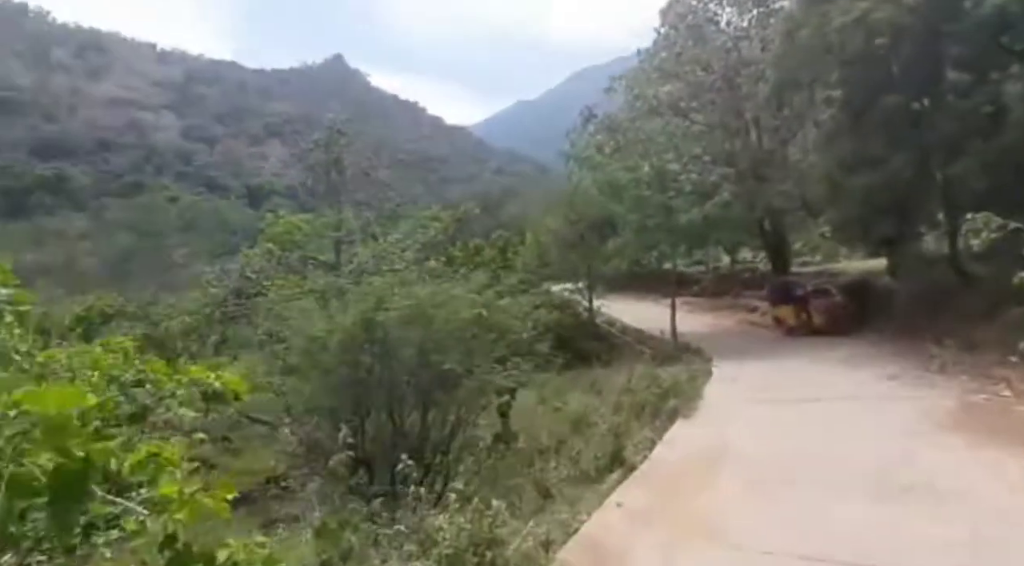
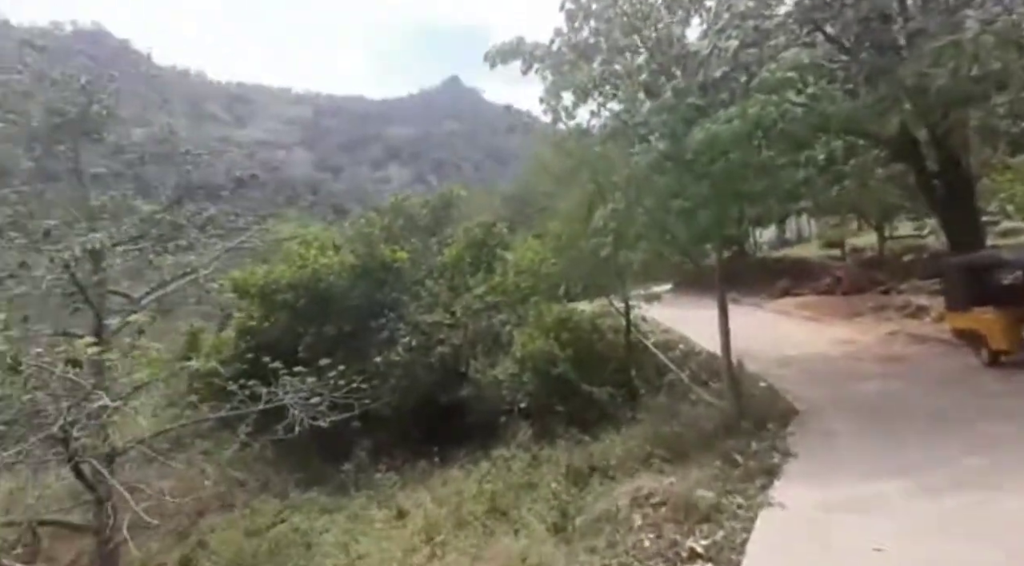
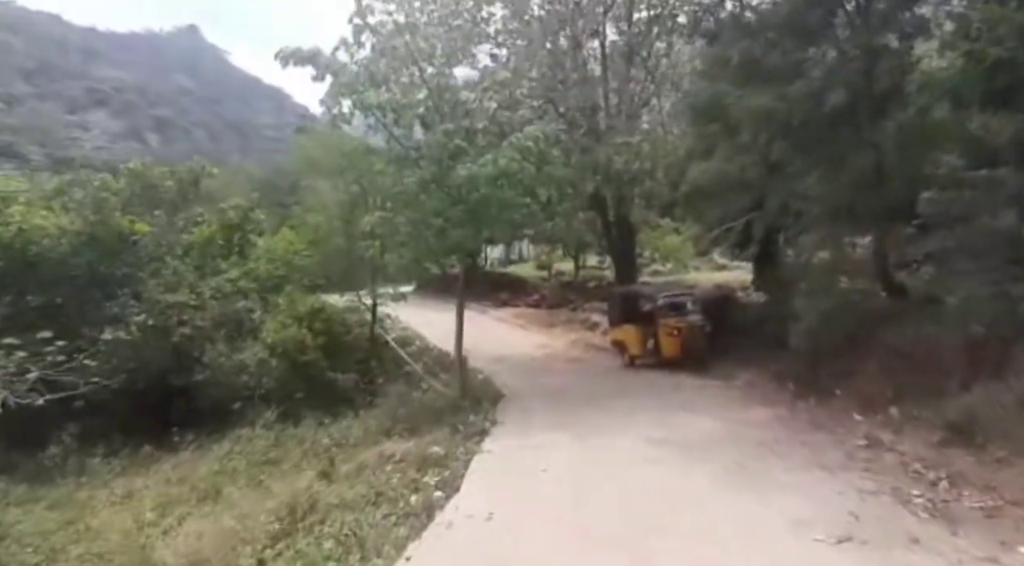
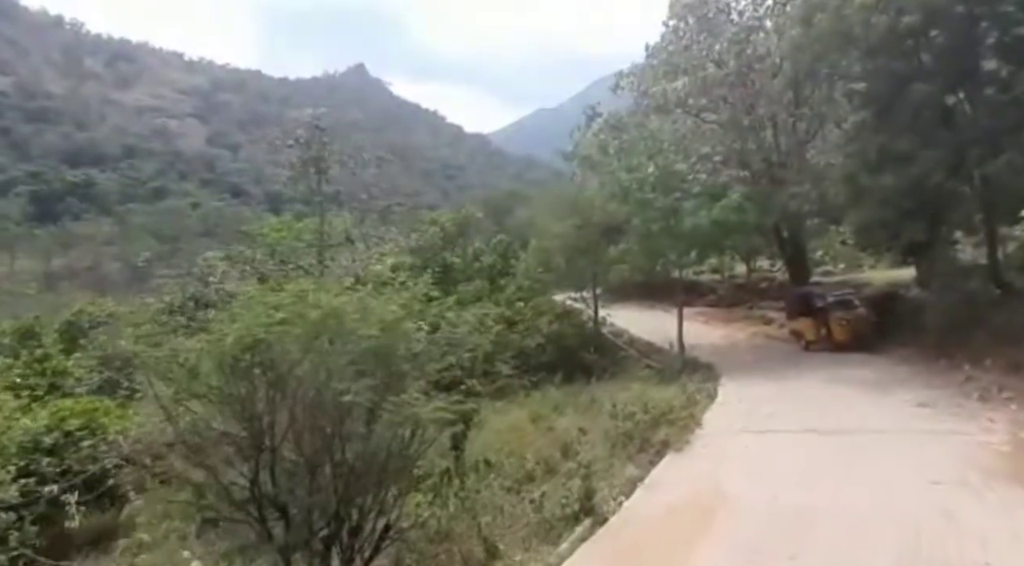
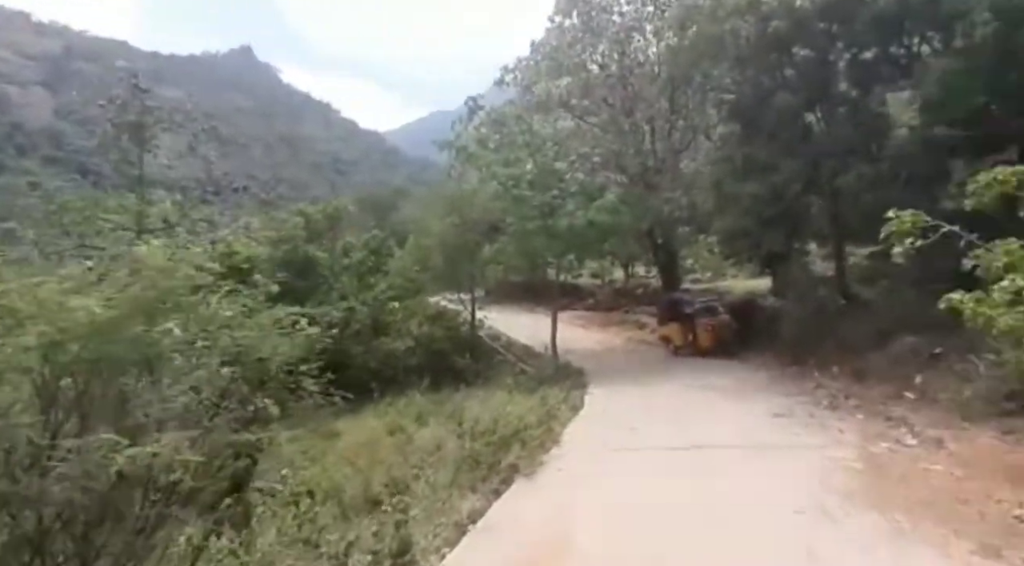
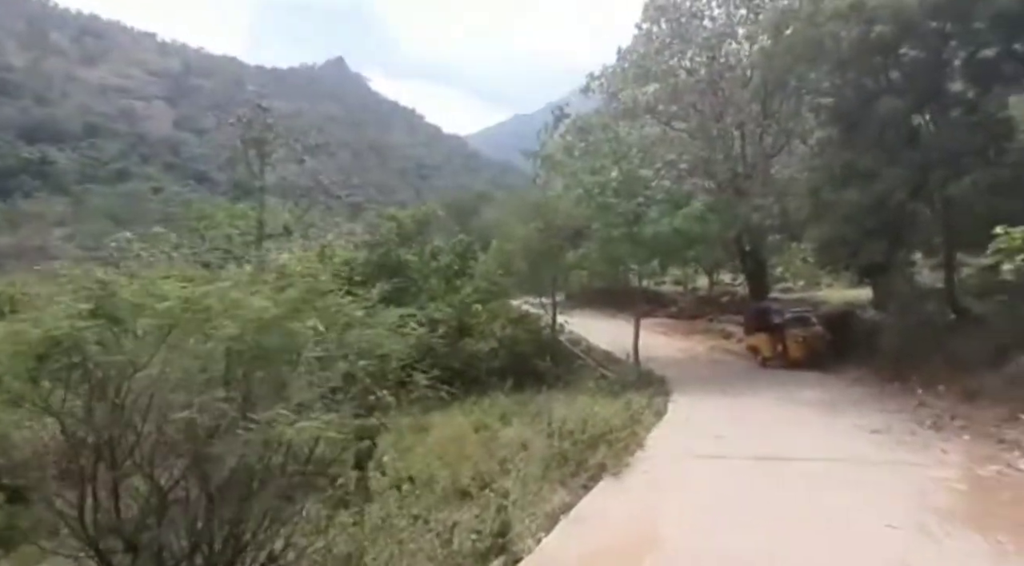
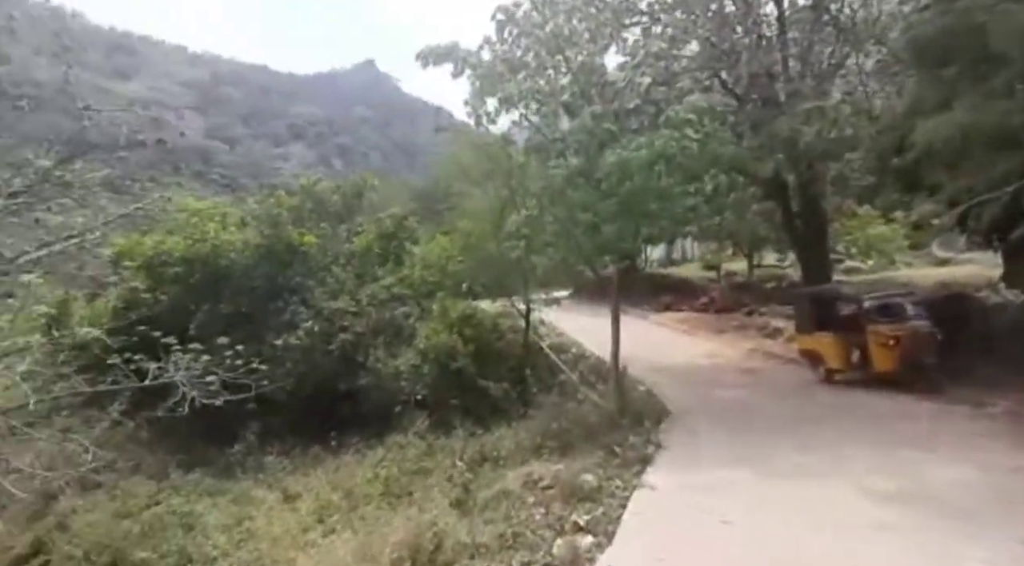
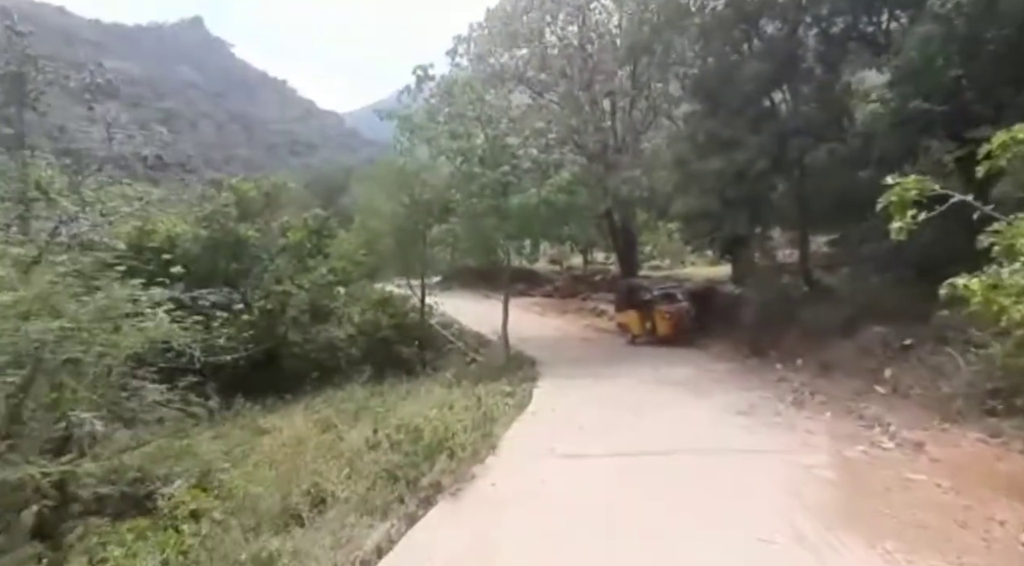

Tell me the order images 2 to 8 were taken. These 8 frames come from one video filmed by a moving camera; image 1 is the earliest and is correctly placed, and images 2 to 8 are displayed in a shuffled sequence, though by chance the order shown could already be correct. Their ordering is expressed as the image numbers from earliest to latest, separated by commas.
4, 6, 5, 8, 3, 7, 2
